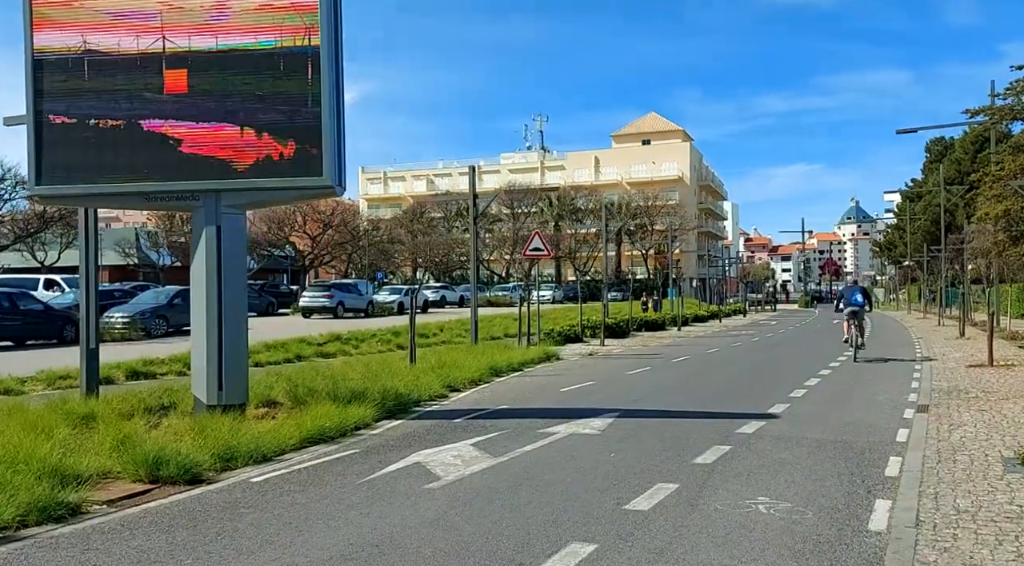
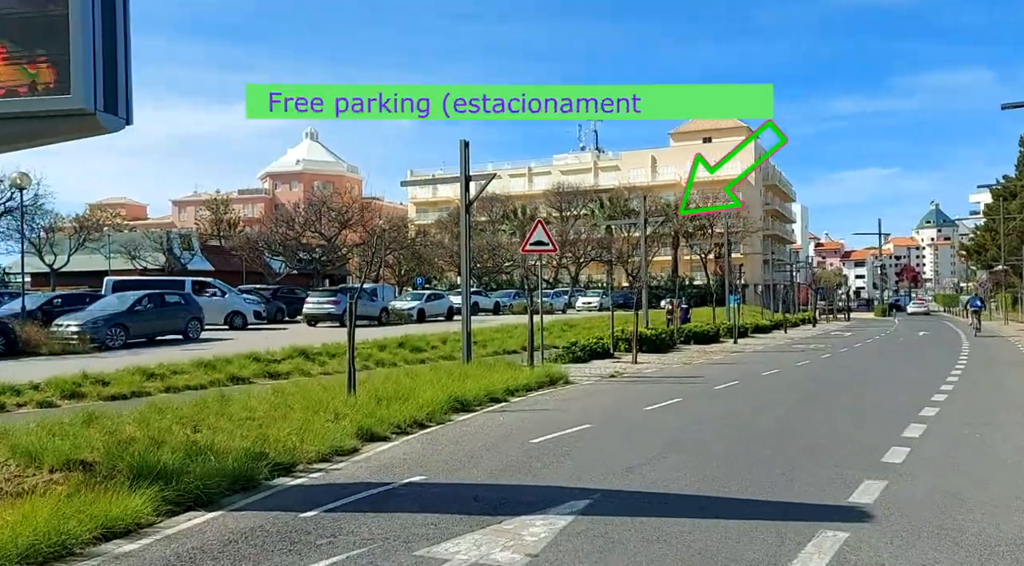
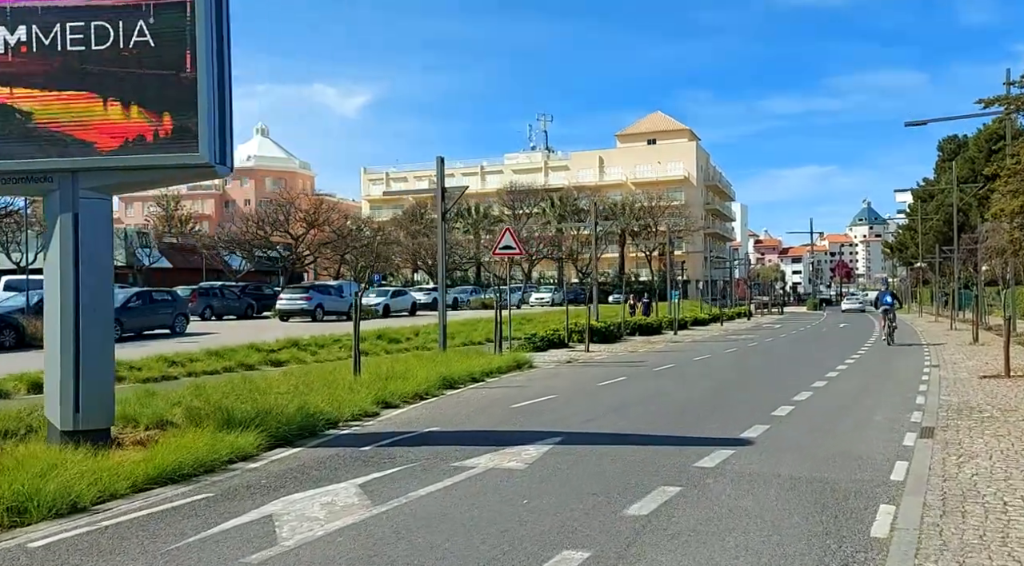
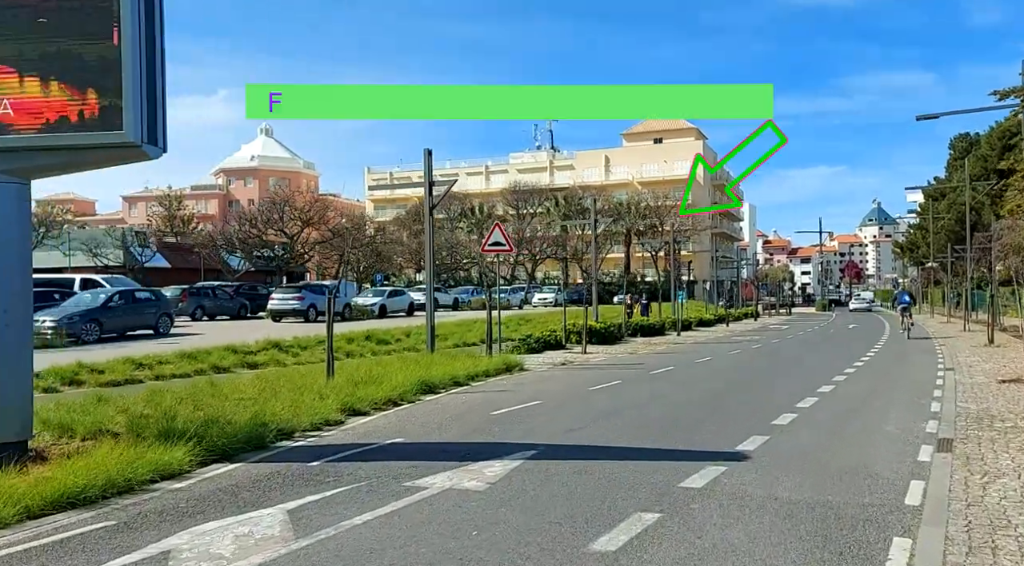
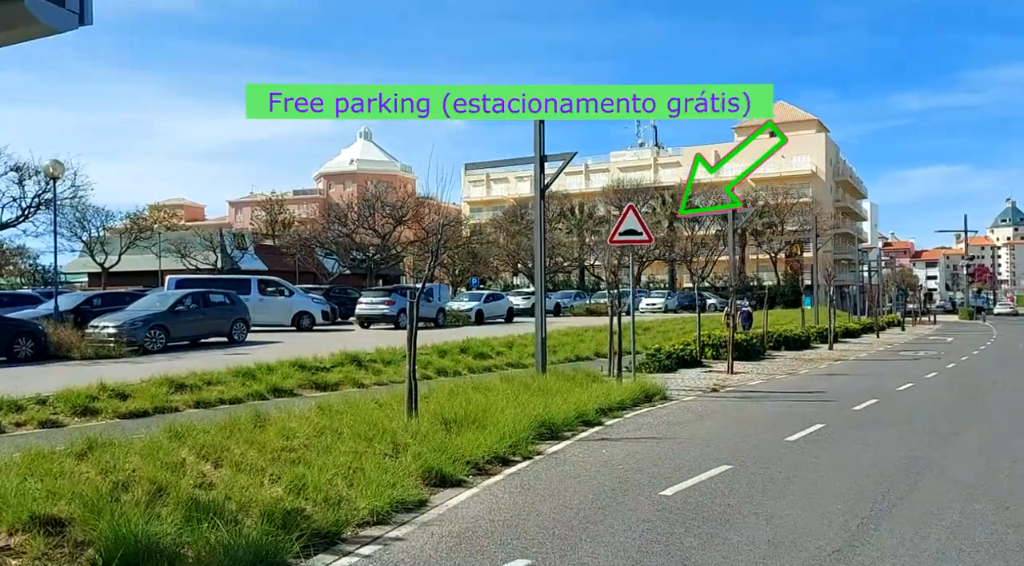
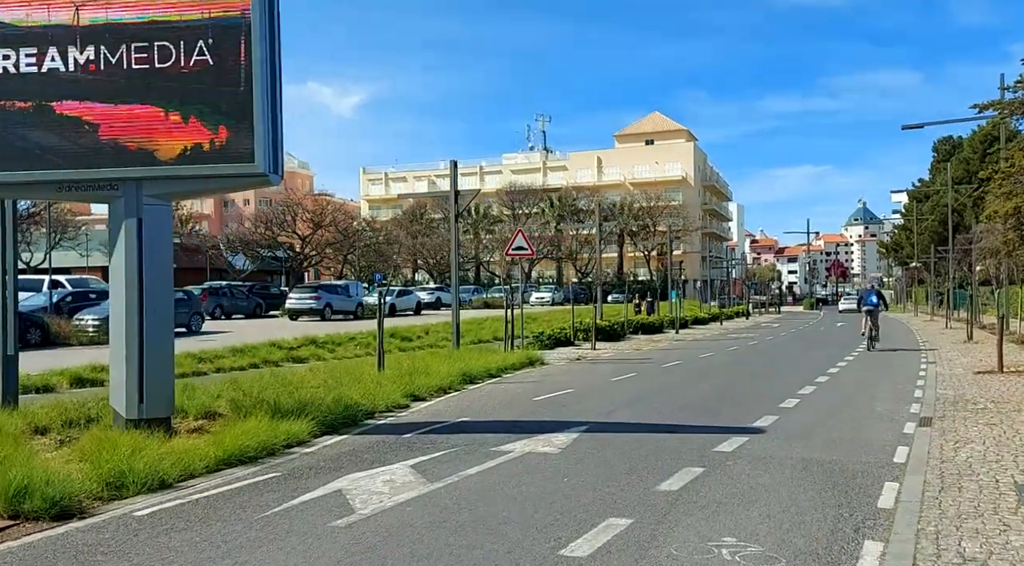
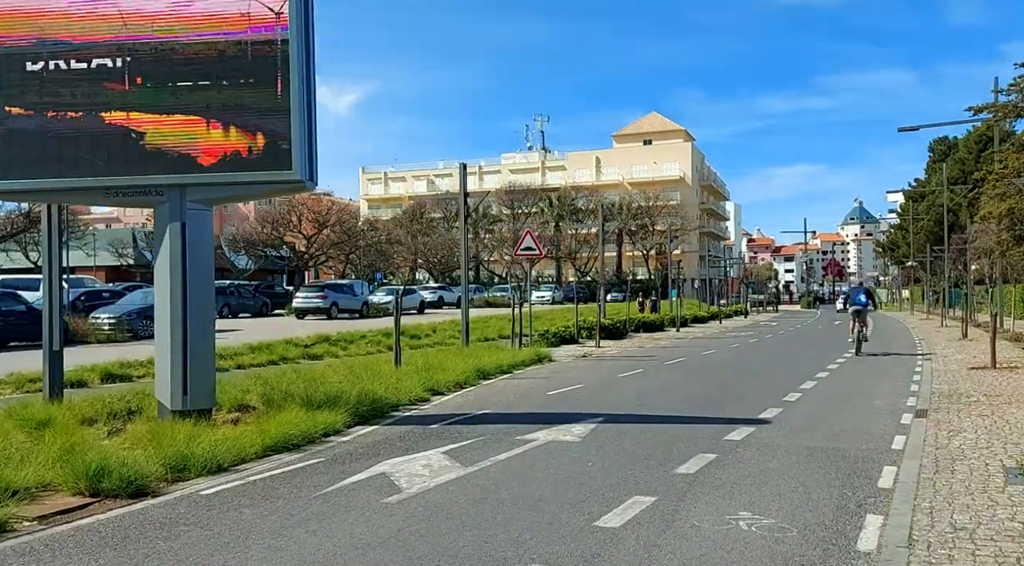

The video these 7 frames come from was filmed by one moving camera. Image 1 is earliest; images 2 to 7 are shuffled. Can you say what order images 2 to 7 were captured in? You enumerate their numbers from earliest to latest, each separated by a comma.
7, 6, 3, 4, 2, 5
